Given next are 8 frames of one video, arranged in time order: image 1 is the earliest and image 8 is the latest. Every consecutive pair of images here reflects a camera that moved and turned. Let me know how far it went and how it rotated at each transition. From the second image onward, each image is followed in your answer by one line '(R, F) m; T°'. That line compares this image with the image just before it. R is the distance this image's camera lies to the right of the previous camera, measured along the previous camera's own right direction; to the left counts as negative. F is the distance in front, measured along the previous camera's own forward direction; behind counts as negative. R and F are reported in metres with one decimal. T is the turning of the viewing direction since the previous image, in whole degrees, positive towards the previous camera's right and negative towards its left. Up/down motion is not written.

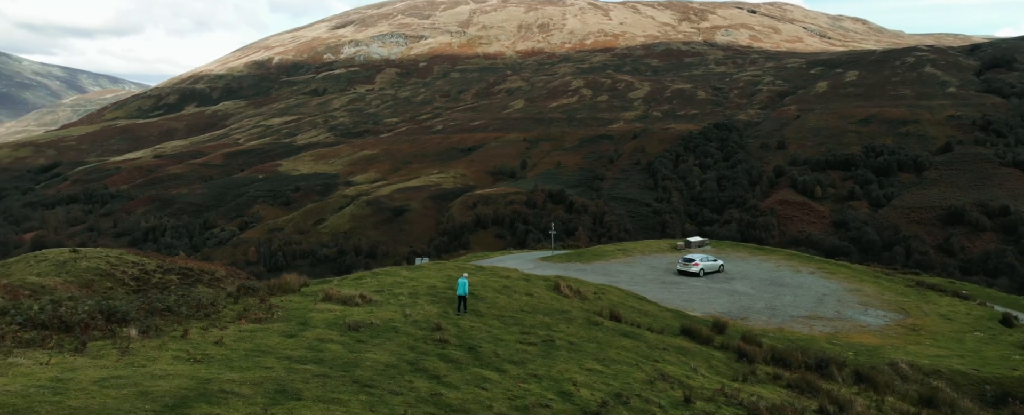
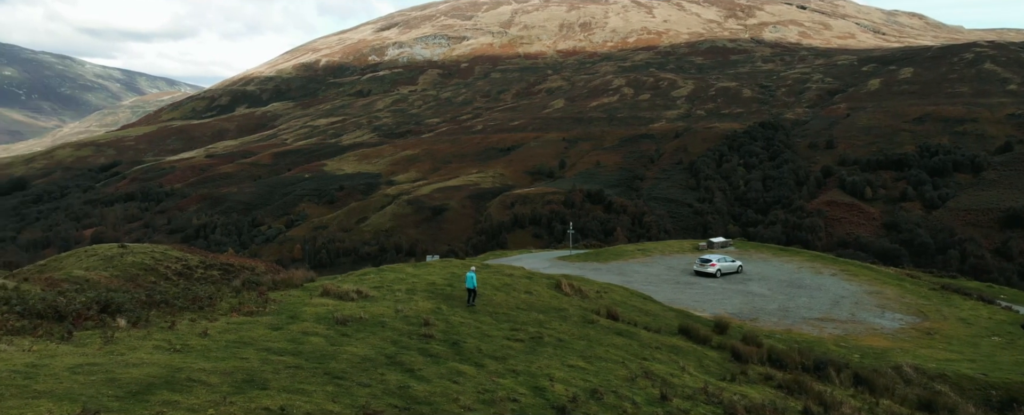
(+1.4, -0.2) m; -3°
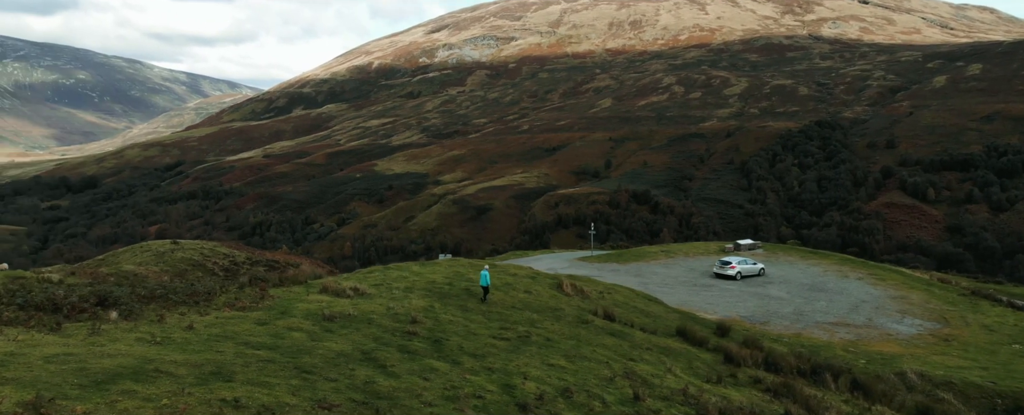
(+1.7, -0.2) m; -4°
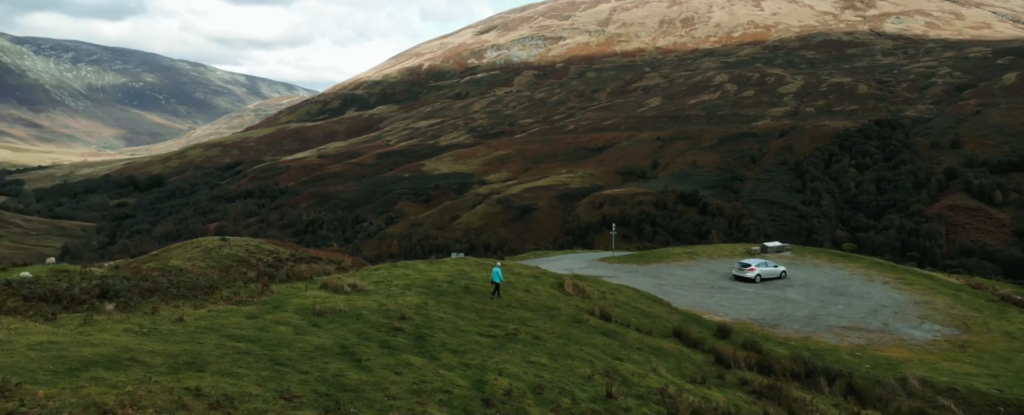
(+1.7, -0.2) m; -4°
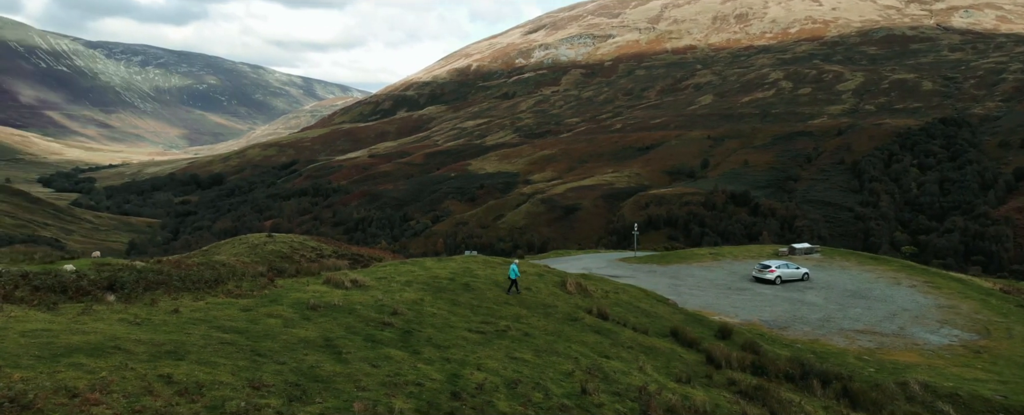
(+1.7, -0.2) m; -4°
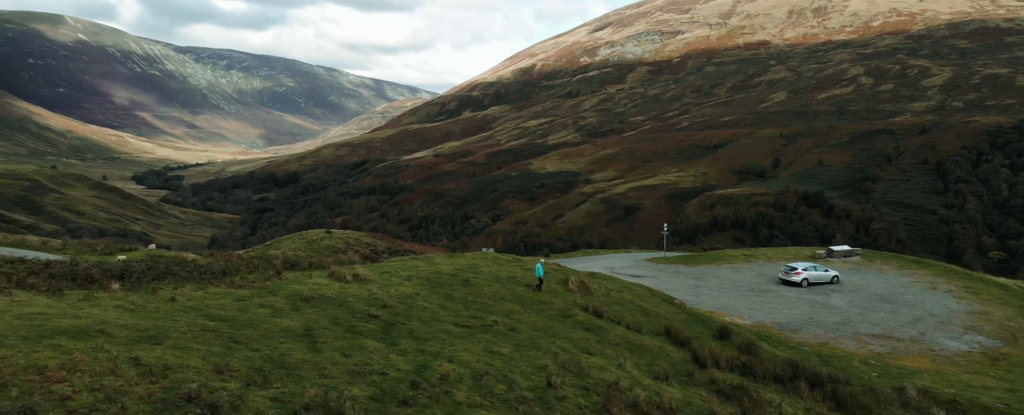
(+2.3, -0.2) m; -6°
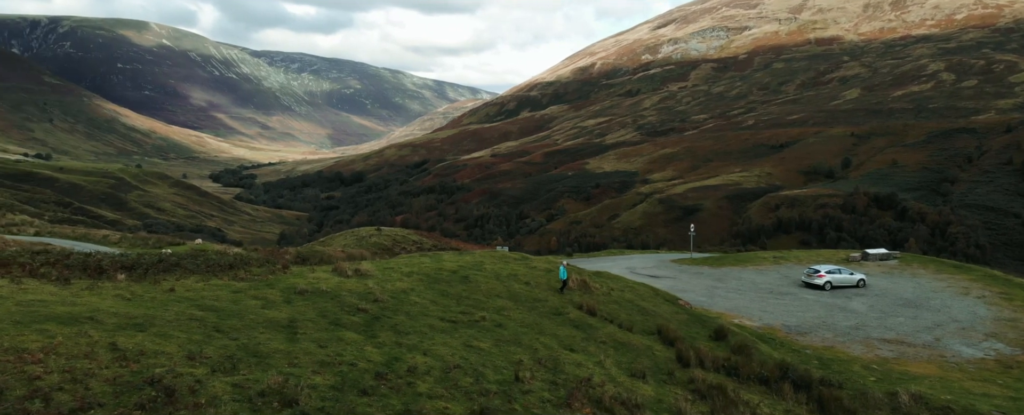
(+2.2, -0.2) m; -5°
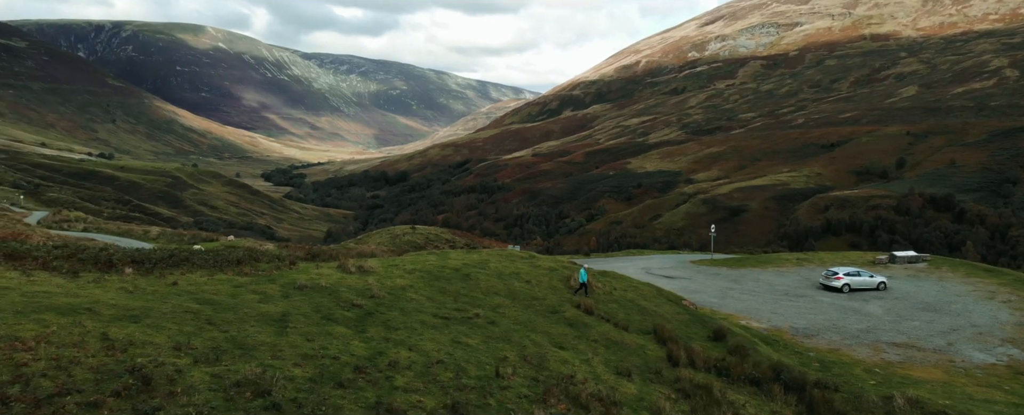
(+1.5, -0.1) m; -4°
